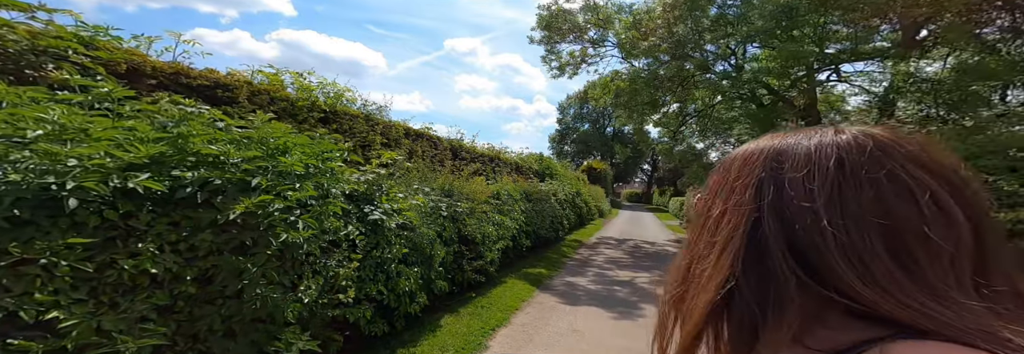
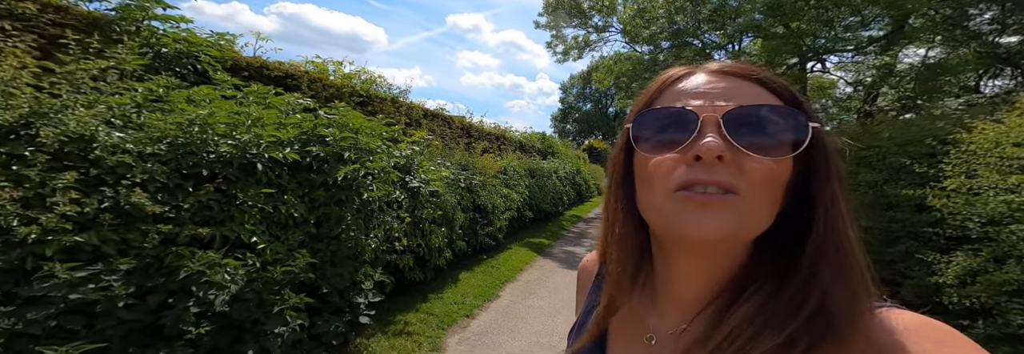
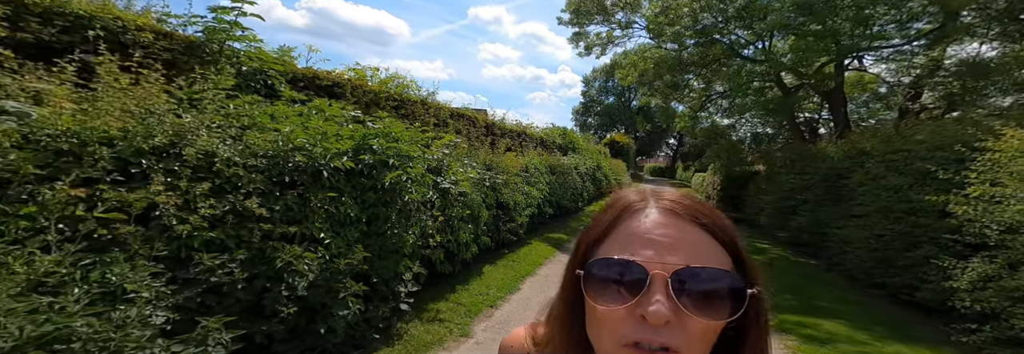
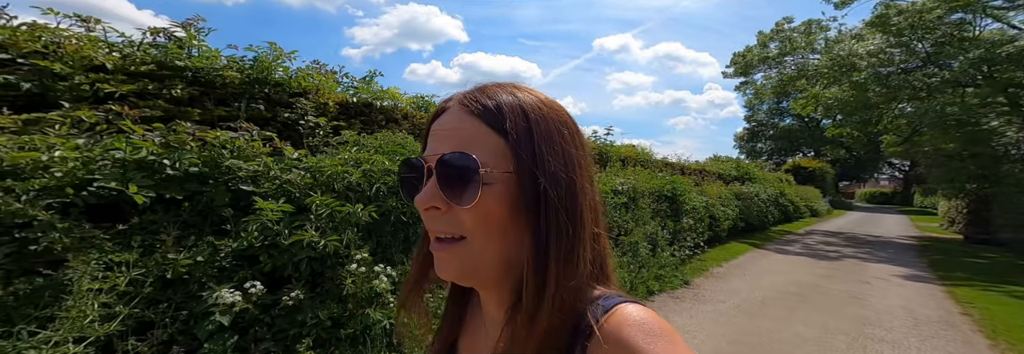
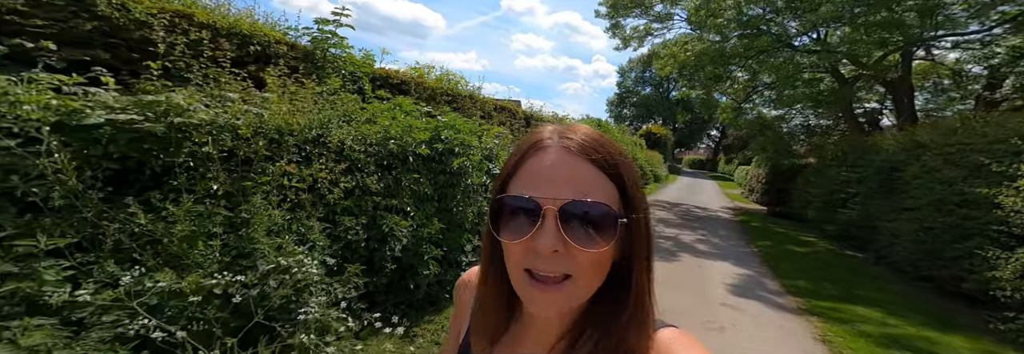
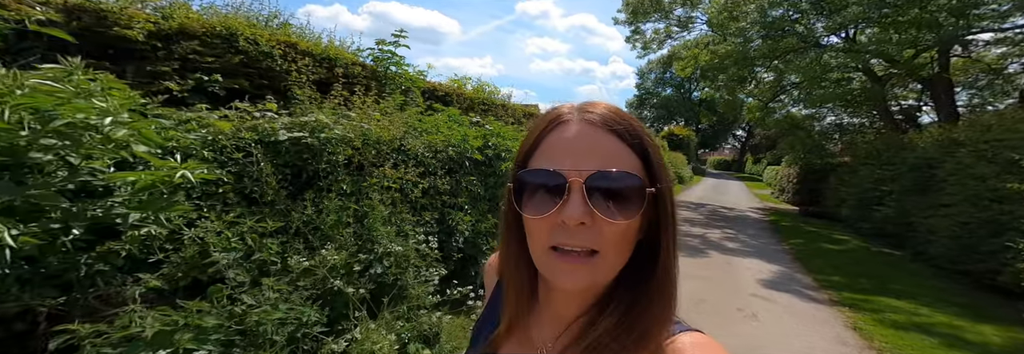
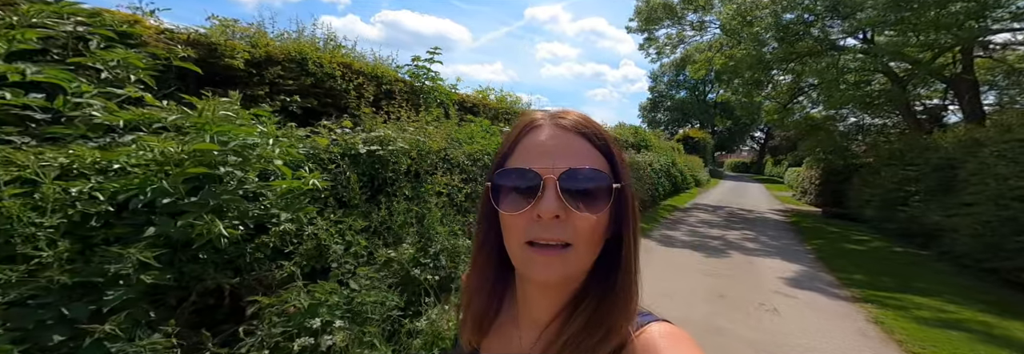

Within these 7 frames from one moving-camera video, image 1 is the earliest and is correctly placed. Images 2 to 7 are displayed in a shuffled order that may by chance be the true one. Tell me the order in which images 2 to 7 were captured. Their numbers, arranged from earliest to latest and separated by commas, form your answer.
2, 3, 5, 6, 7, 4
